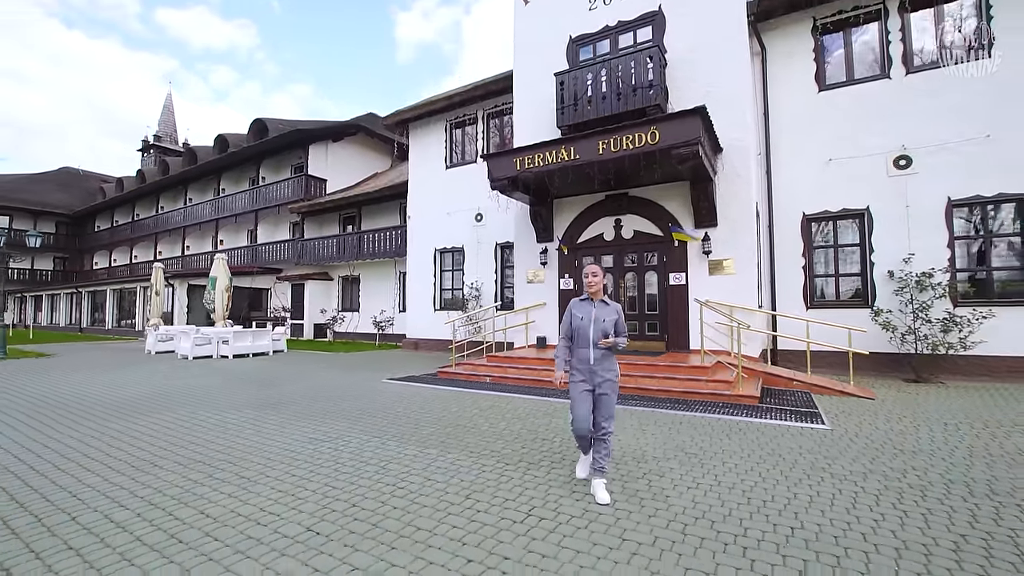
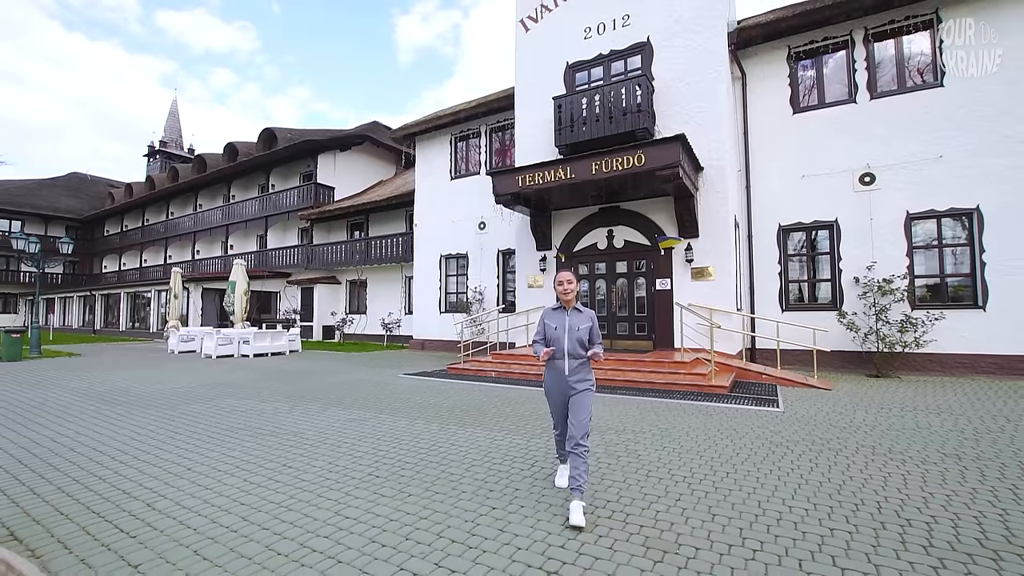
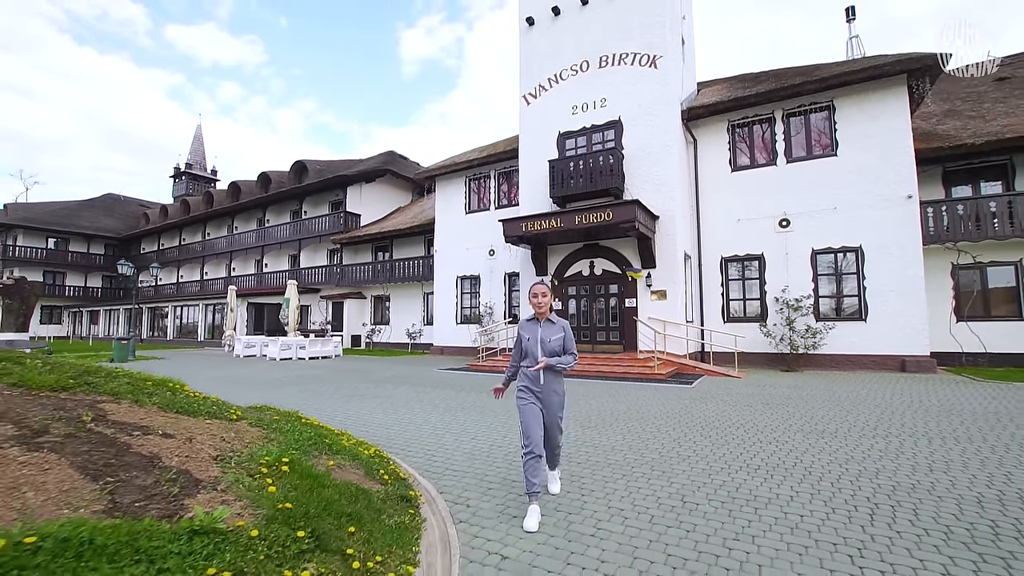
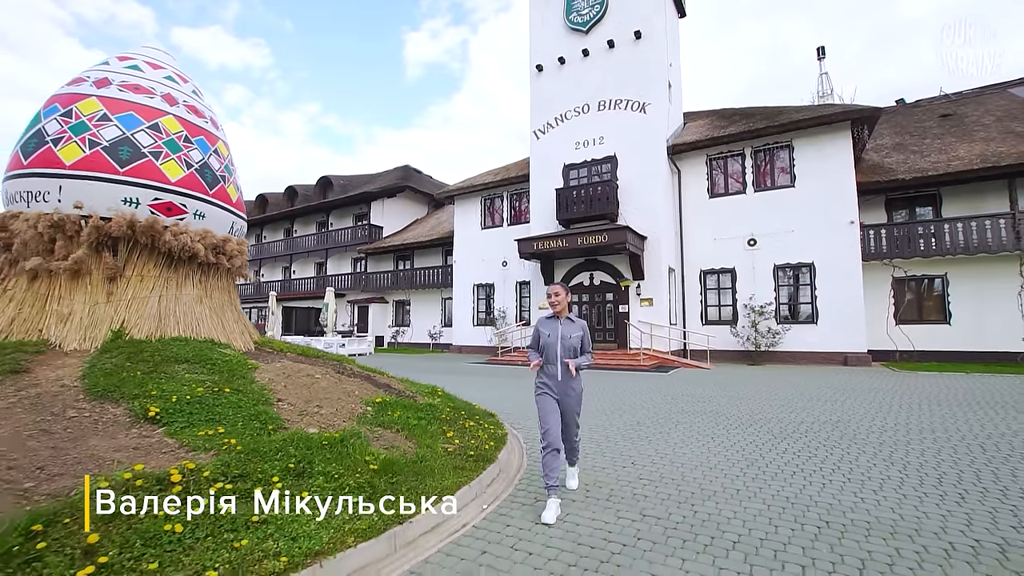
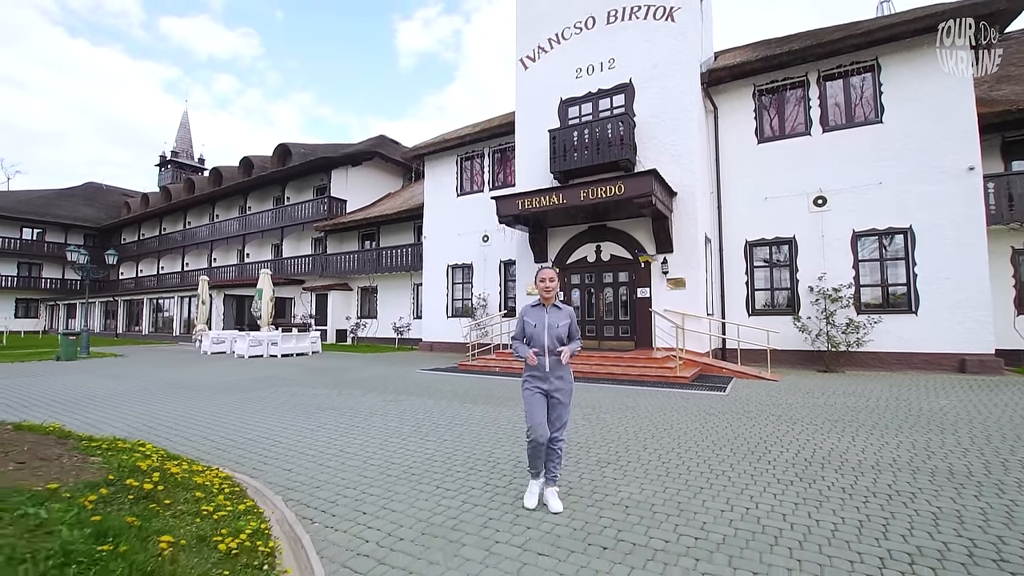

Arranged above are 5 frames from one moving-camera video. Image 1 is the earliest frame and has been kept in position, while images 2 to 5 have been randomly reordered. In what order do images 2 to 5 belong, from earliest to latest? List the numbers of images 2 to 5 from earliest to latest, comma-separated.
2, 5, 3, 4
